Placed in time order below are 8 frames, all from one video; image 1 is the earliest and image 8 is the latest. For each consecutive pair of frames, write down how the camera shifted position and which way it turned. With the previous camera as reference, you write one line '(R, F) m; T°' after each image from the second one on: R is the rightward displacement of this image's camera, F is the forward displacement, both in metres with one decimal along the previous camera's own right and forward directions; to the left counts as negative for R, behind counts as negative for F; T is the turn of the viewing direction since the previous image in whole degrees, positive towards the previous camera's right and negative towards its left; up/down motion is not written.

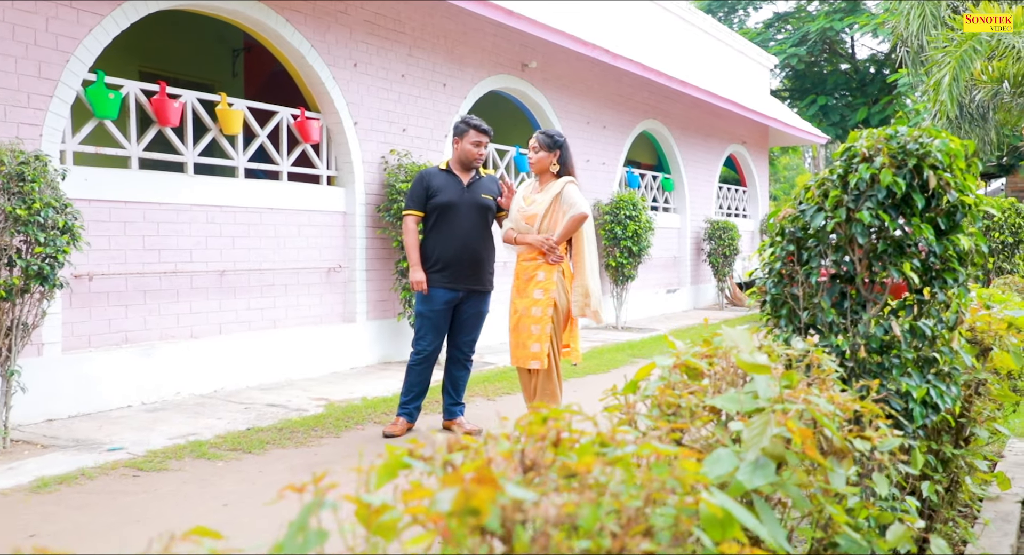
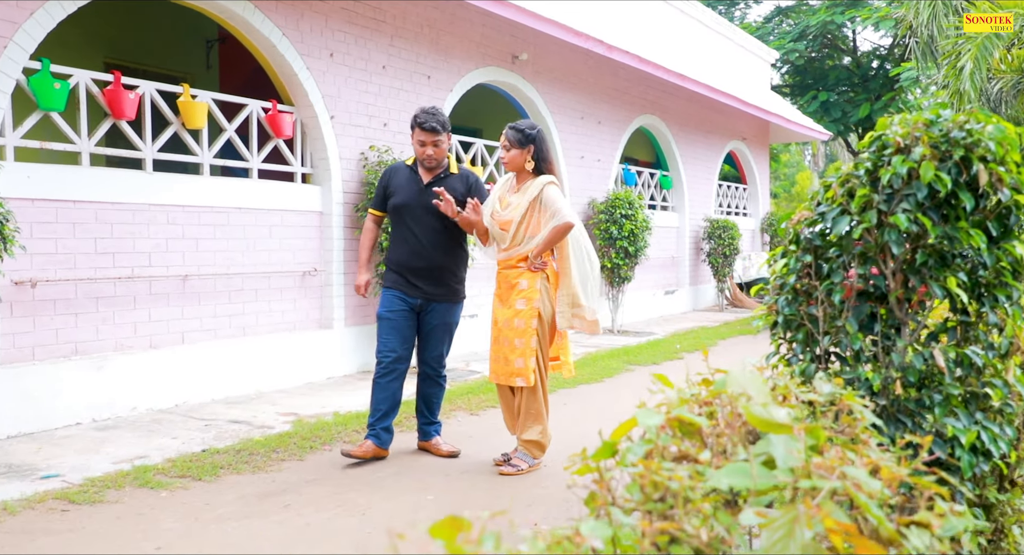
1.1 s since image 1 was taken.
(+0.1, +0.5) m; 0°
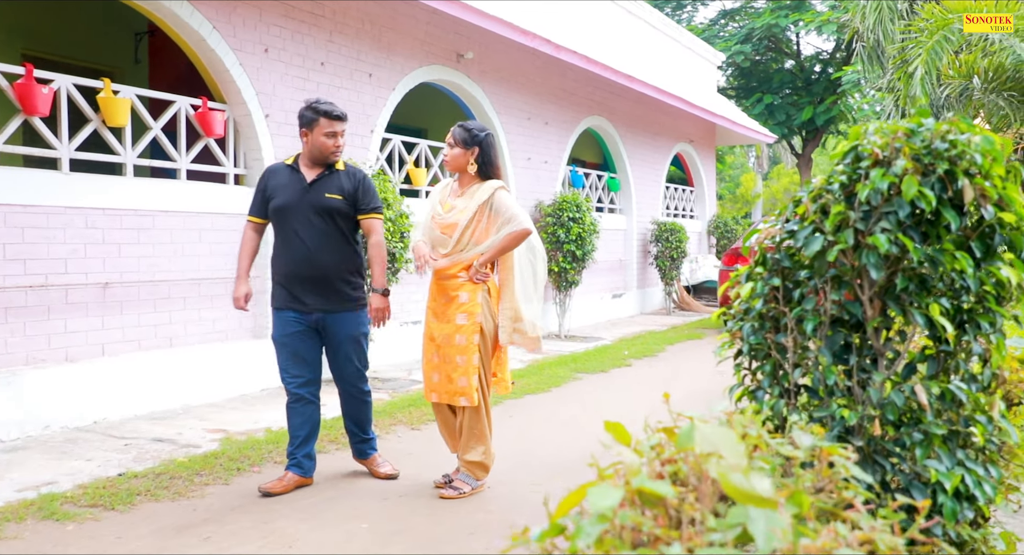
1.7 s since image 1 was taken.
(0.0, +0.2) m; +3°
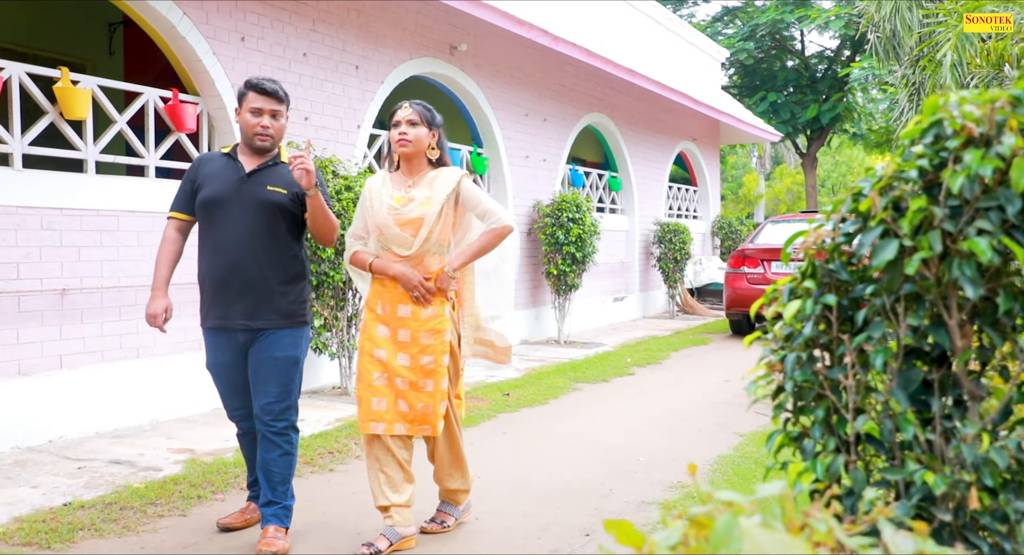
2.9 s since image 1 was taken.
(0.0, +0.5) m; 0°
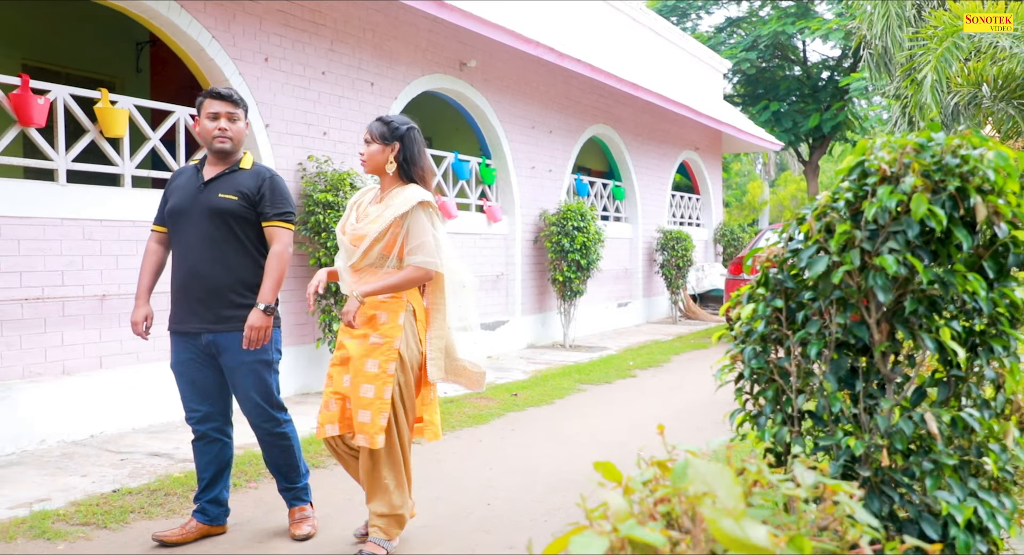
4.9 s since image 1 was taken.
(0.0, -0.4) m; 0°
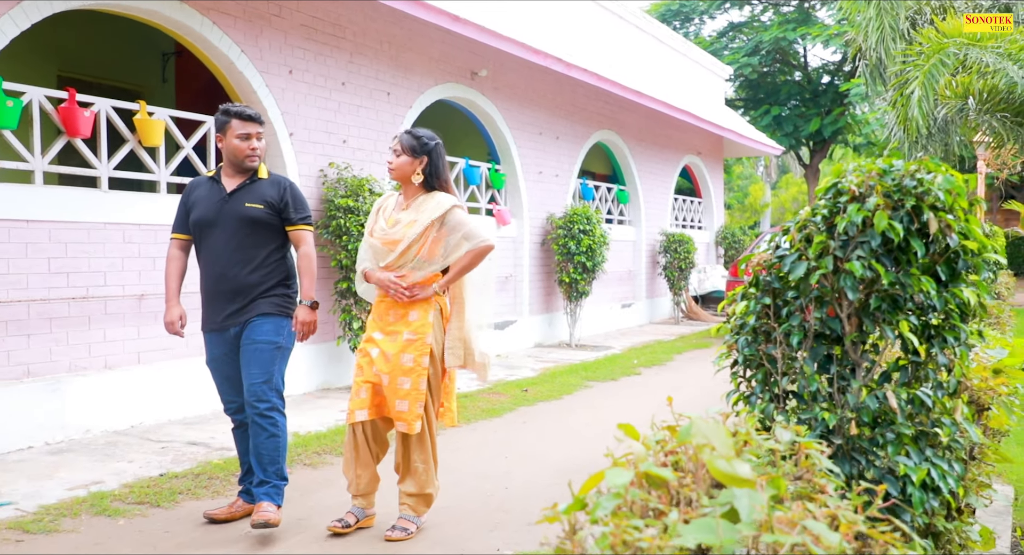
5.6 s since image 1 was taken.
(-0.1, -0.4) m; 0°
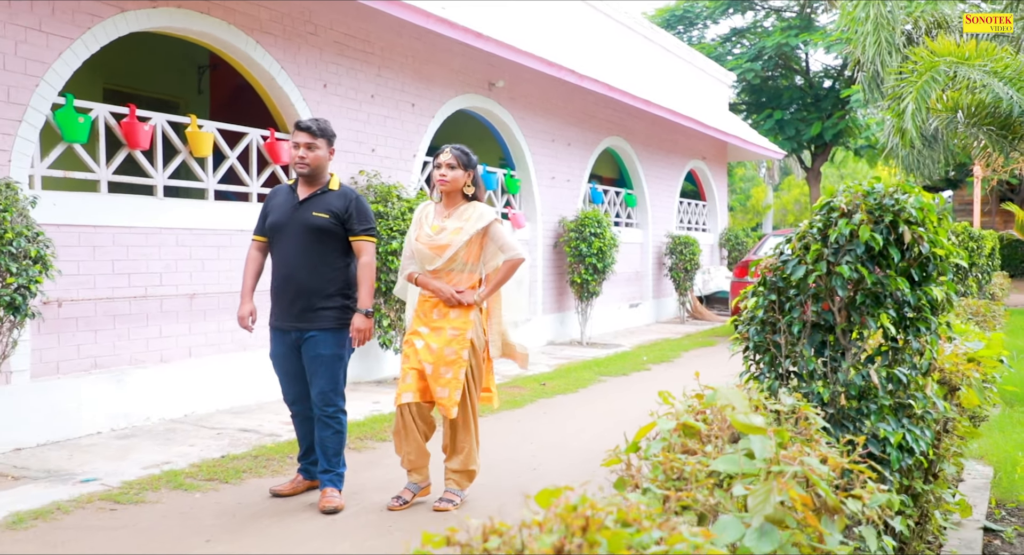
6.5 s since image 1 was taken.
(-0.2, -0.5) m; 0°
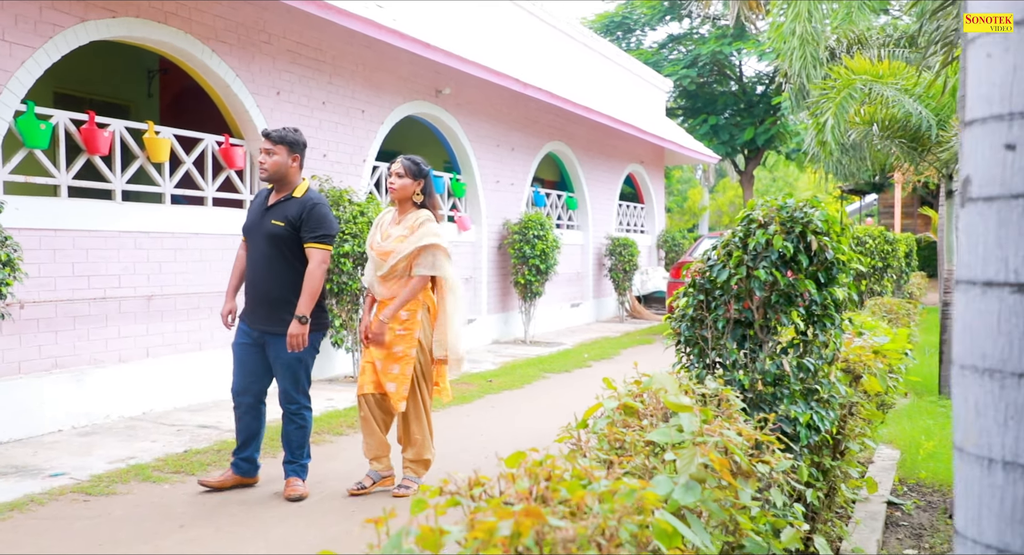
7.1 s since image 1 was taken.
(-0.1, -0.3) m; +4°
